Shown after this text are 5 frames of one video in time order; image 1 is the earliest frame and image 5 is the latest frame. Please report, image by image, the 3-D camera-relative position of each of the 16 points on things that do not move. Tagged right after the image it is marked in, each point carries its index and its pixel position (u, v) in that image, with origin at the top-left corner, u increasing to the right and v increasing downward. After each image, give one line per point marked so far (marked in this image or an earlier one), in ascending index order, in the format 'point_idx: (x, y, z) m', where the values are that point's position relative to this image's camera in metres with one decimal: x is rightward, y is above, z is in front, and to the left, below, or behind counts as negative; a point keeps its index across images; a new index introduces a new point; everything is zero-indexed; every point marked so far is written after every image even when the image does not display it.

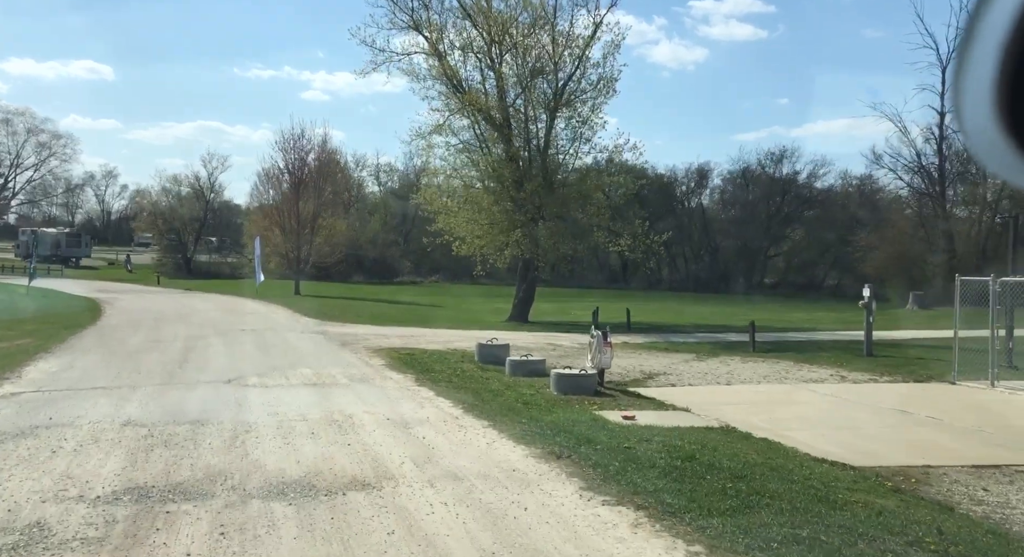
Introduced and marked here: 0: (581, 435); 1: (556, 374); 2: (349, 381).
0: (+0.7, -1.5, +10.9) m
1: (+0.6, -1.3, +16.0) m
2: (-2.4, -1.5, +16.8) m
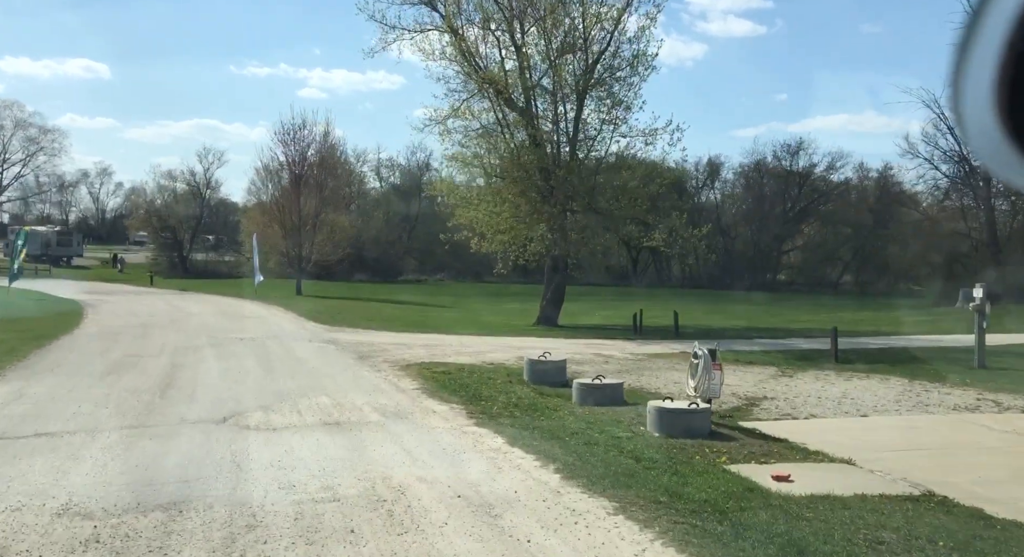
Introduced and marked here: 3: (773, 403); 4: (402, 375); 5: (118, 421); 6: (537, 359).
0: (+1.6, -1.5, +7.0) m
1: (+1.5, -1.4, +12.1) m
2: (-1.5, -1.5, +12.8) m
3: (+3.6, -1.7, +15.9) m
4: (-1.7, -1.5, +18.2) m
5: (-4.1, -1.5, +12.0) m
6: (+0.4, -1.3, +18.0) m
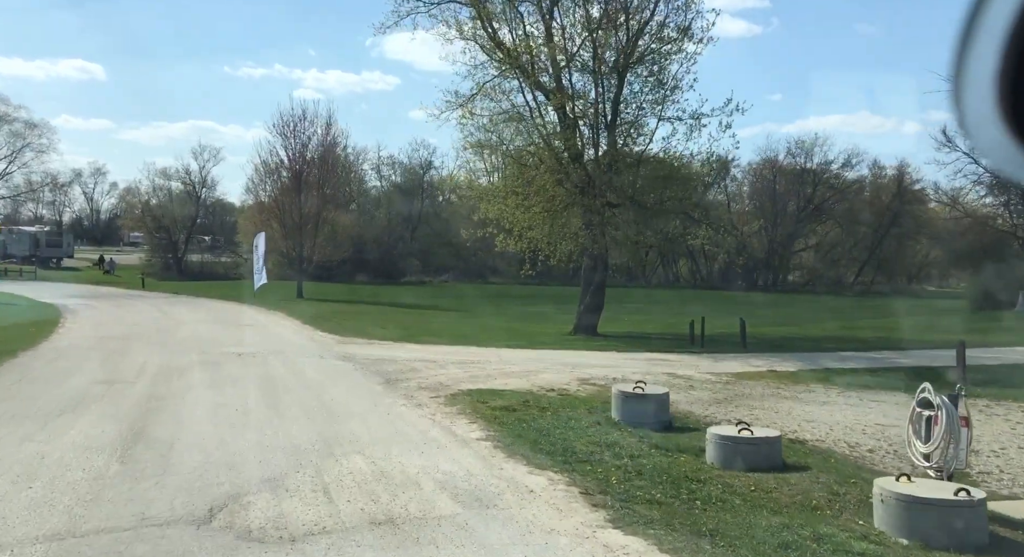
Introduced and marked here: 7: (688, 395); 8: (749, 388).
0: (+2.7, -1.6, +2.5) m
1: (+2.6, -1.4, +7.5) m
2: (-0.4, -1.6, +8.3) m
3: (+4.6, -1.8, +11.3) m
4: (-0.7, -1.6, +13.7) m
5: (-3.1, -1.6, +7.5) m
6: (+1.4, -1.3, +13.5) m
7: (+2.6, -1.8, +17.3) m
8: (+3.9, -1.8, +18.6) m
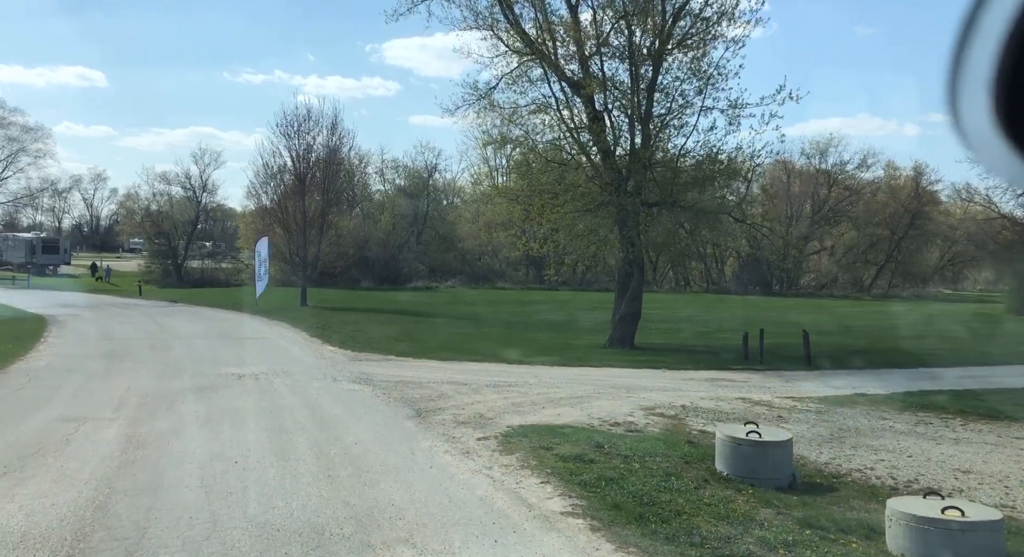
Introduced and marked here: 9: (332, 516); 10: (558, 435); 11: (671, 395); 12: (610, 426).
0: (+3.4, -1.7, -0.6) m
1: (+3.3, -1.5, +4.5) m
2: (+0.3, -1.7, +5.3) m
3: (+5.3, -1.9, +8.3) m
4: (0.0, -1.7, +10.6) m
5: (-2.4, -1.7, +4.4) m
6: (+2.1, -1.5, +10.4) m
7: (+3.4, -1.9, +14.2) m
8: (+4.6, -1.9, +15.6) m
9: (-1.3, -1.7, +8.3) m
10: (+0.5, -1.8, +12.9) m
11: (+2.5, -1.9, +18.3) m
12: (+1.2, -1.8, +14.4) m
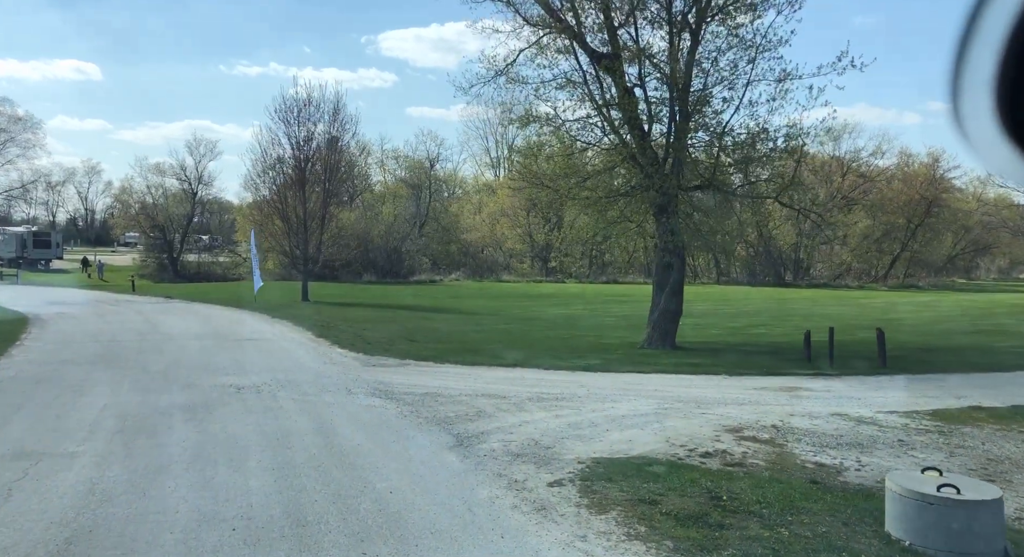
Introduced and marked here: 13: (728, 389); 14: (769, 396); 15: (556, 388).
0: (+4.1, -1.7, -3.5) m
1: (+4.0, -1.5, +1.6) m
2: (+1.0, -1.7, +2.3) m
3: (+6.0, -1.8, +5.4) m
4: (+0.7, -1.7, +7.7) m
5: (-1.7, -1.7, +1.5) m
6: (+2.8, -1.4, +7.5) m
7: (+4.1, -1.8, +11.3) m
8: (+5.3, -1.8, +12.7) m
9: (-0.6, -1.7, +5.4) m
10: (+1.2, -1.7, +10.0) m
11: (+3.2, -1.8, +15.3) m
12: (+1.9, -1.8, +11.5) m
13: (+3.4, -1.7, +17.8) m
14: (+3.8, -1.7, +17.0) m
15: (+0.7, -1.7, +17.7) m
